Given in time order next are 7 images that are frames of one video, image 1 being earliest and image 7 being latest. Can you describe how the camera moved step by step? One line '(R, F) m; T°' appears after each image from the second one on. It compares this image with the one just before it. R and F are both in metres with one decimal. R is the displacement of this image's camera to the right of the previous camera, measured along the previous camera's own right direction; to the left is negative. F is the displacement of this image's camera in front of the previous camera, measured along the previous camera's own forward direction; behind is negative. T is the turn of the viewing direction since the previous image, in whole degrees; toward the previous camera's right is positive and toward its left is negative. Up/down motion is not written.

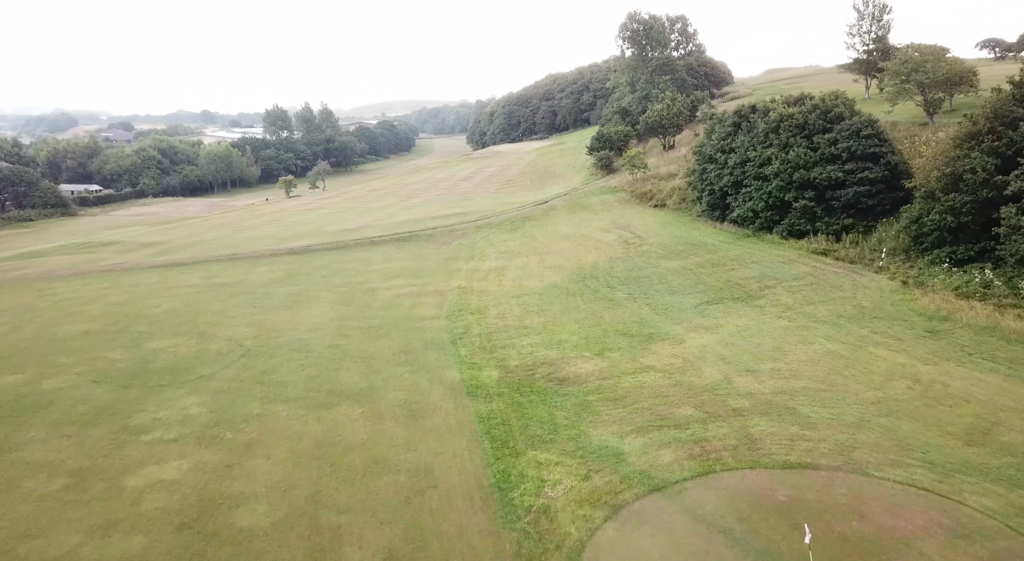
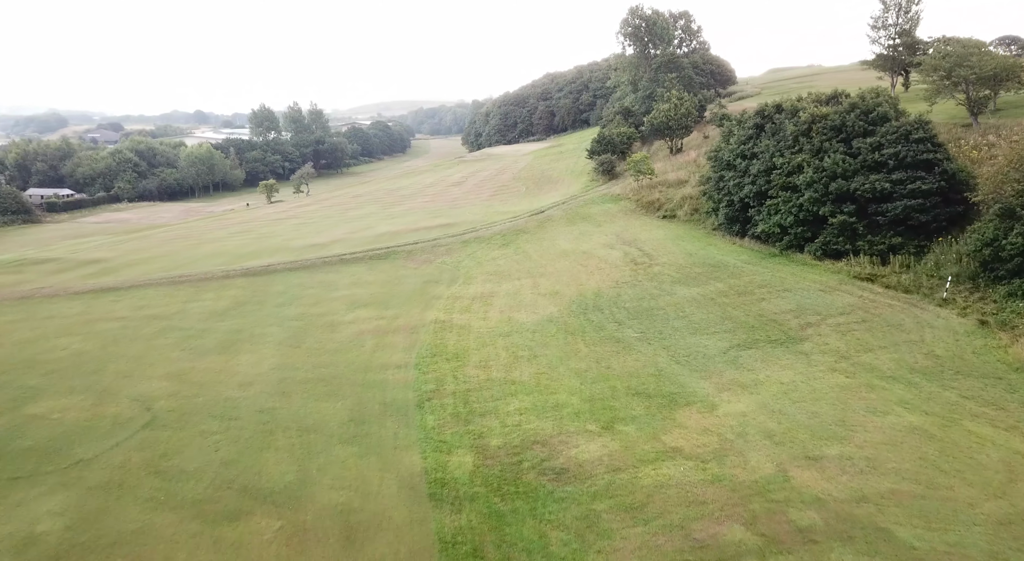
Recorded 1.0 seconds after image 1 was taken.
(+0.5, +4.7) m; 0°
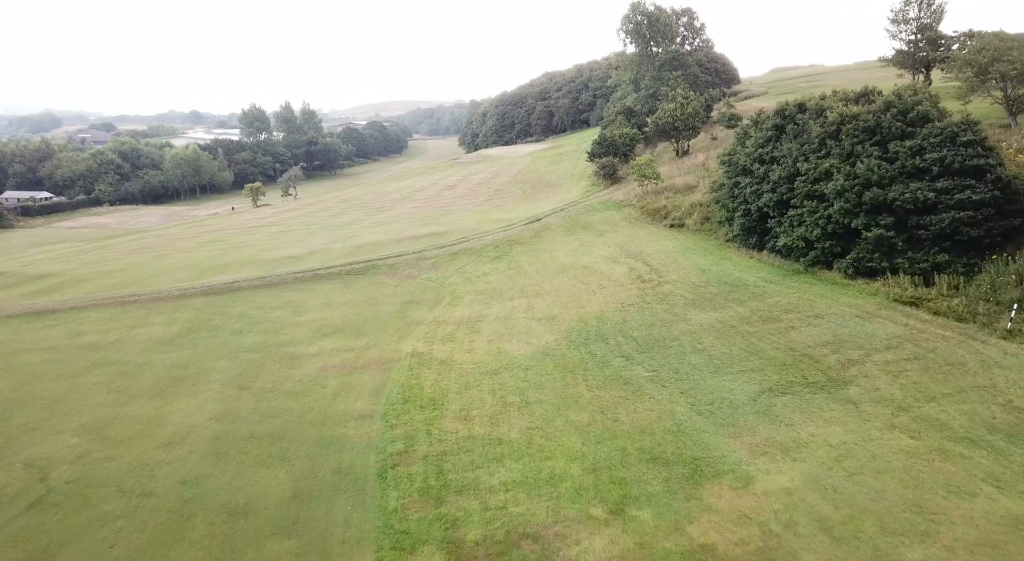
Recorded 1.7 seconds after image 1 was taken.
(+0.4, +3.3) m; 0°
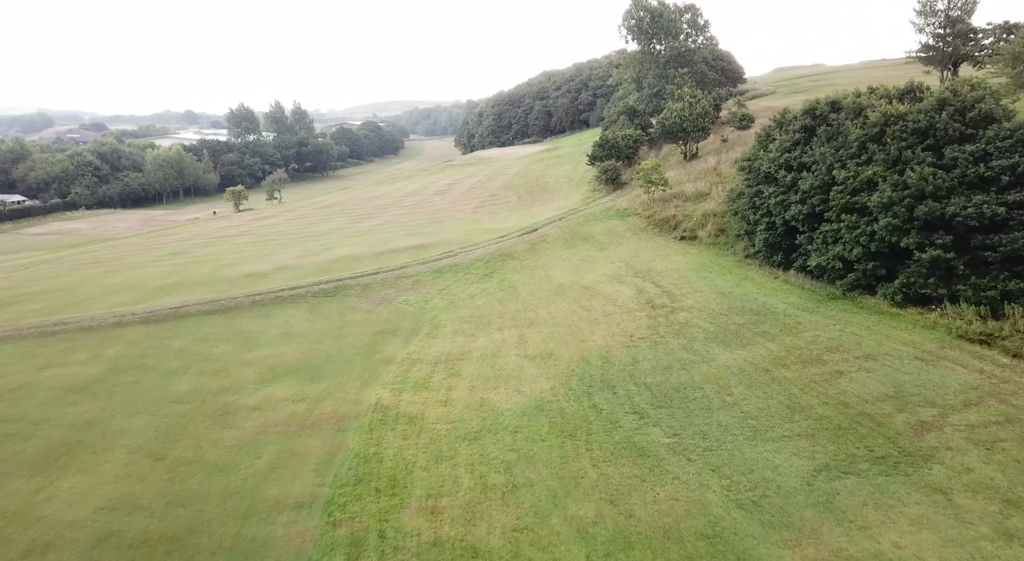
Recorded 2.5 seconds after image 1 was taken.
(+0.4, +3.8) m; 0°
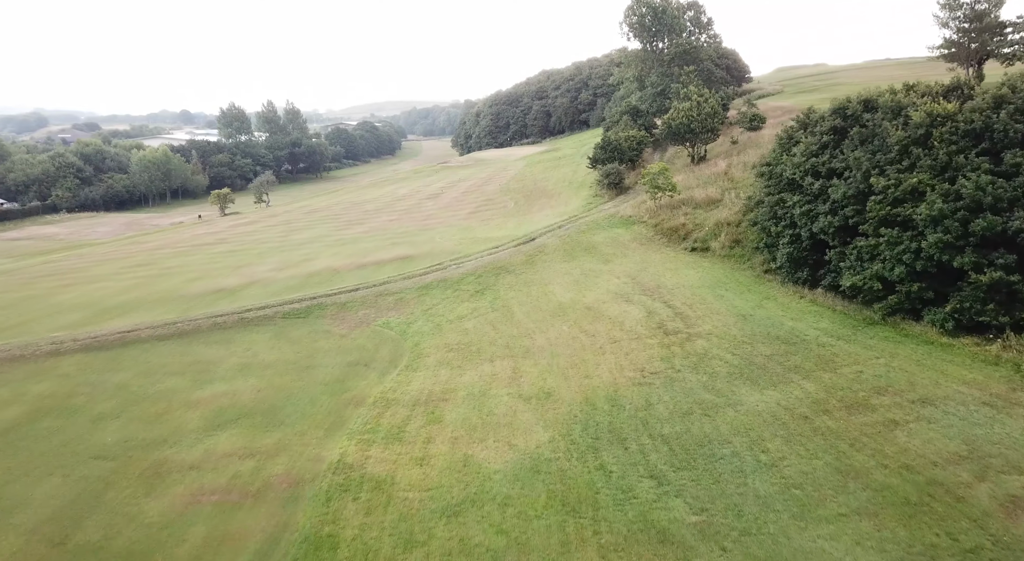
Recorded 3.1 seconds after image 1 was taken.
(+0.2, +2.9) m; 0°
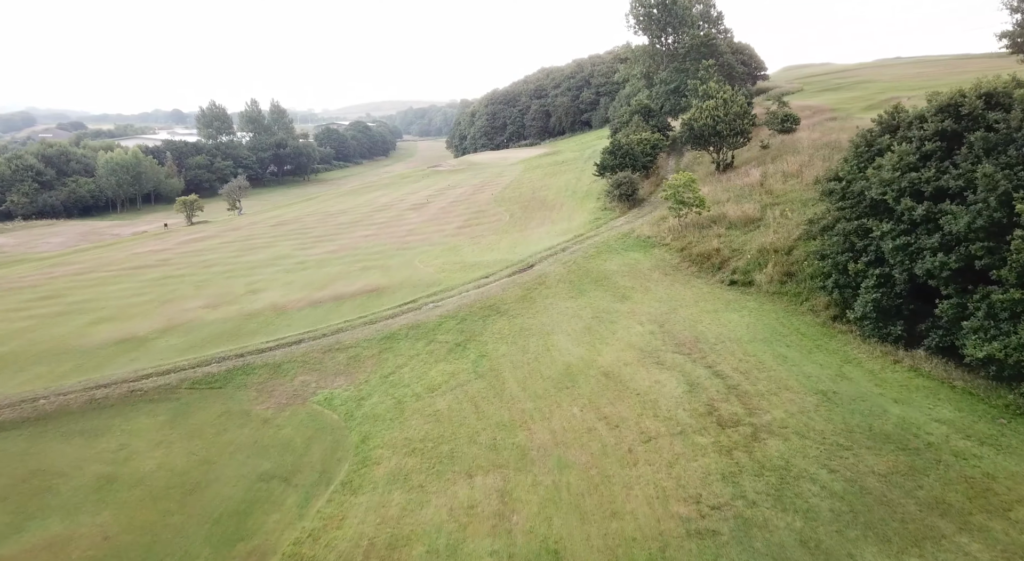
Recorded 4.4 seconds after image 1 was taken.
(+0.2, +6.3) m; 0°
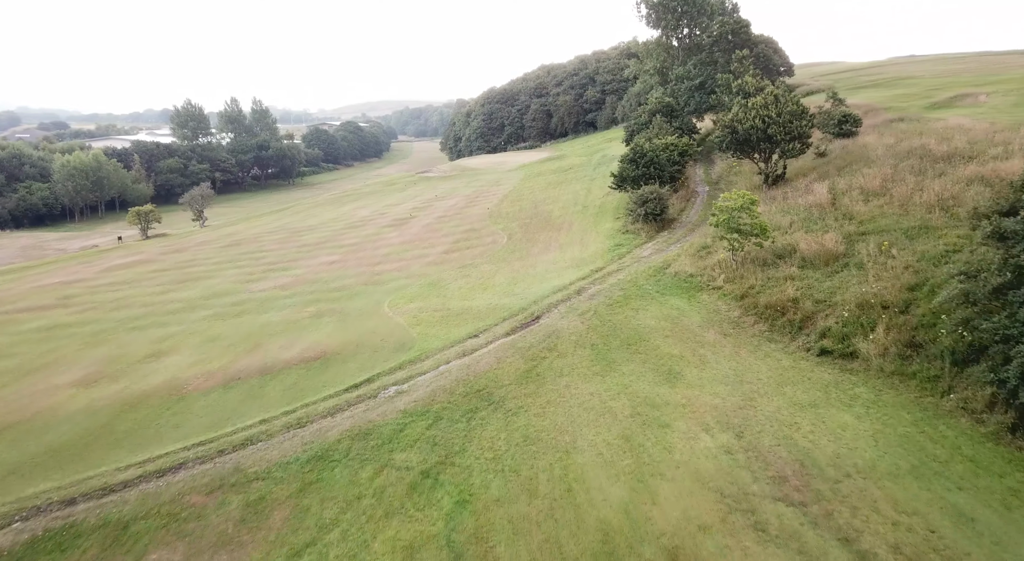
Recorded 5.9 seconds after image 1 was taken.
(0.0, +7.5) m; 0°
